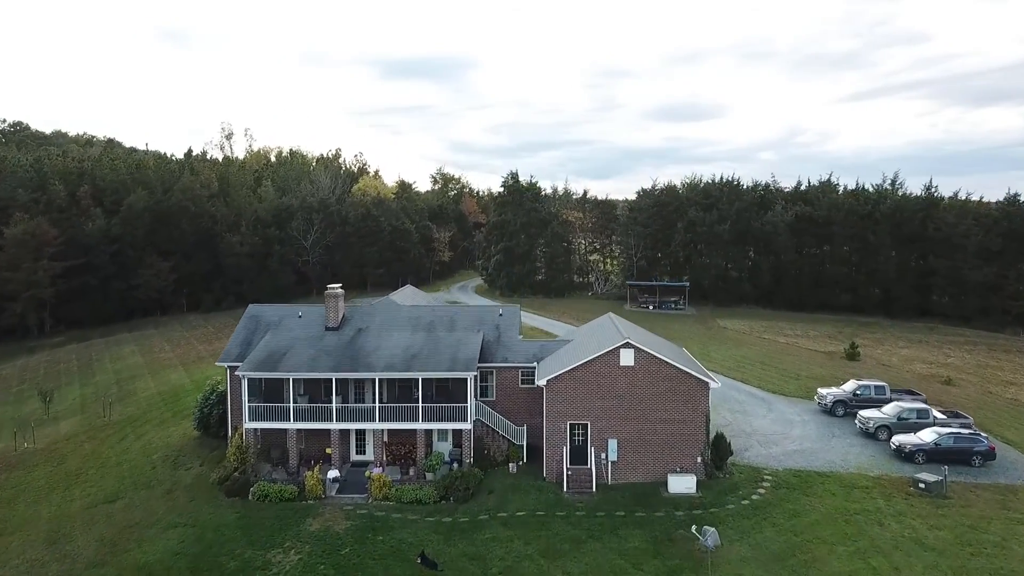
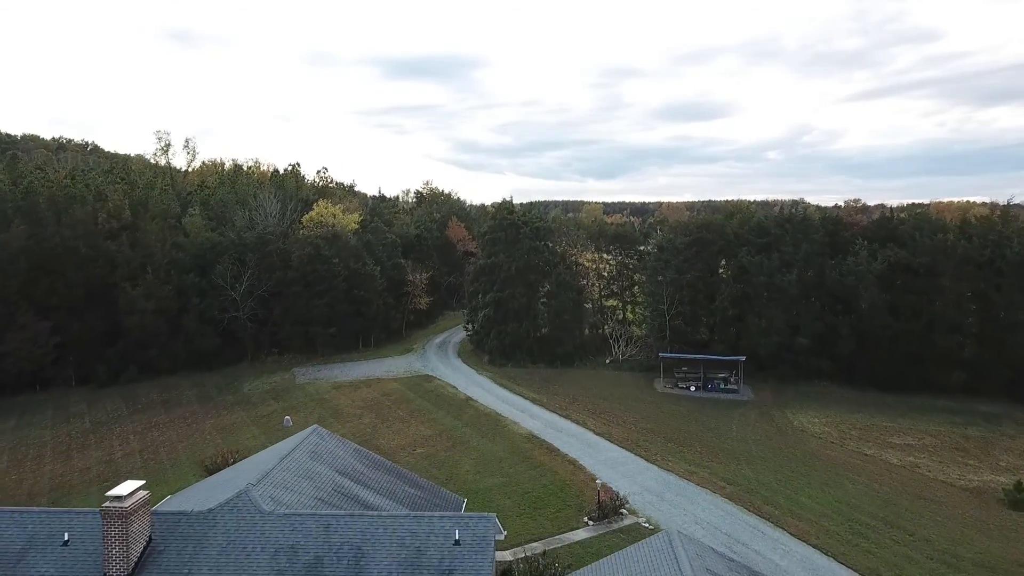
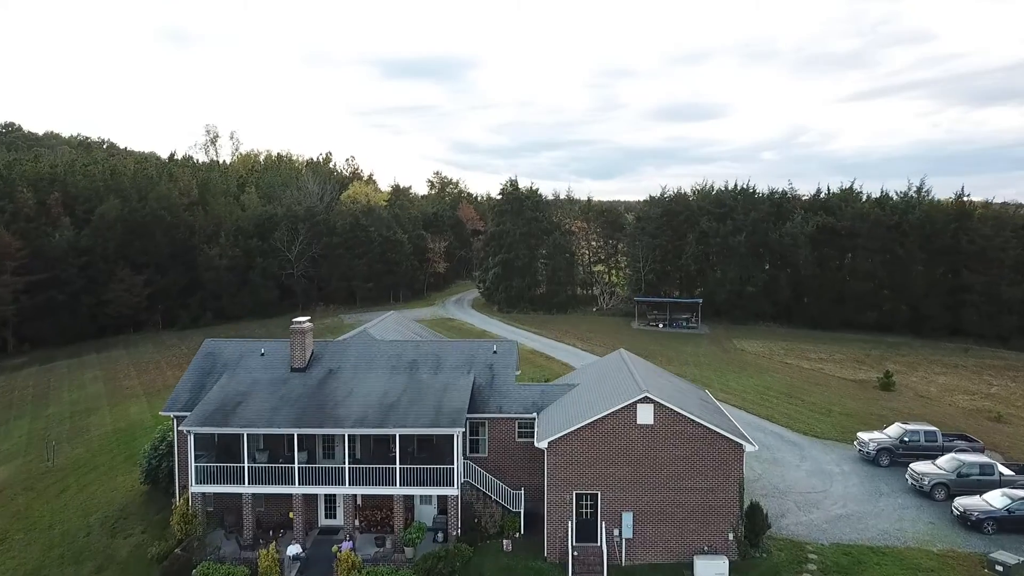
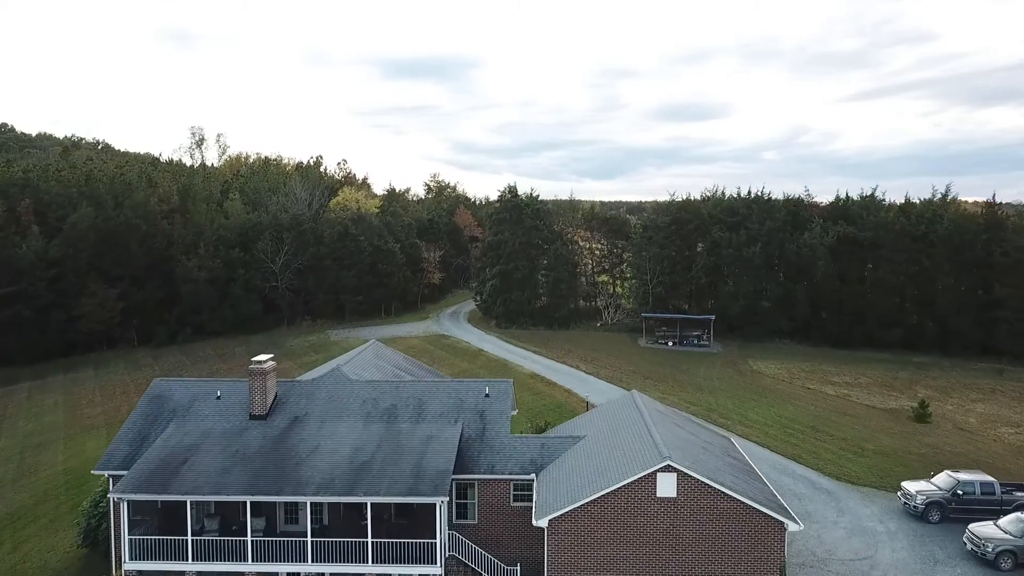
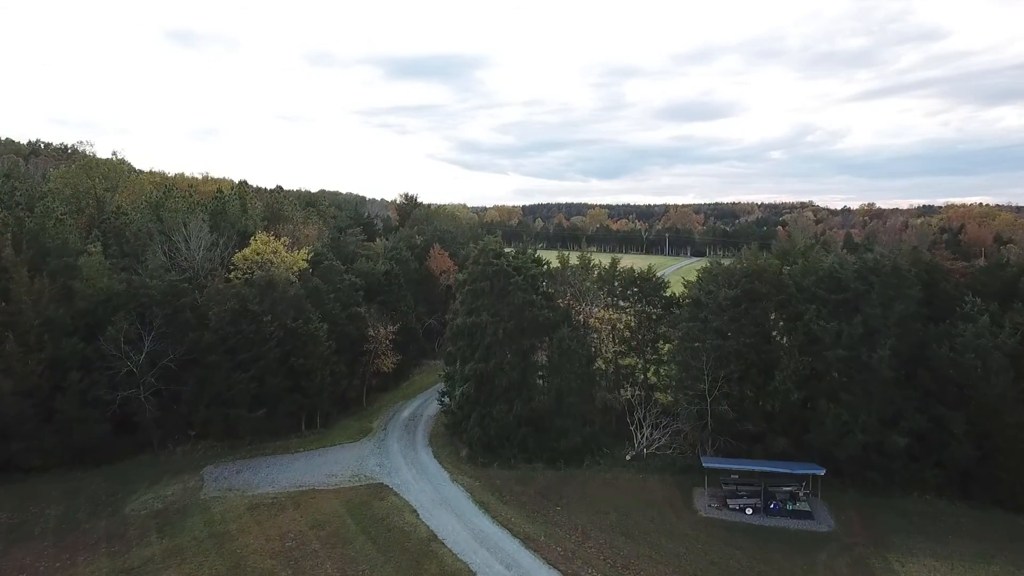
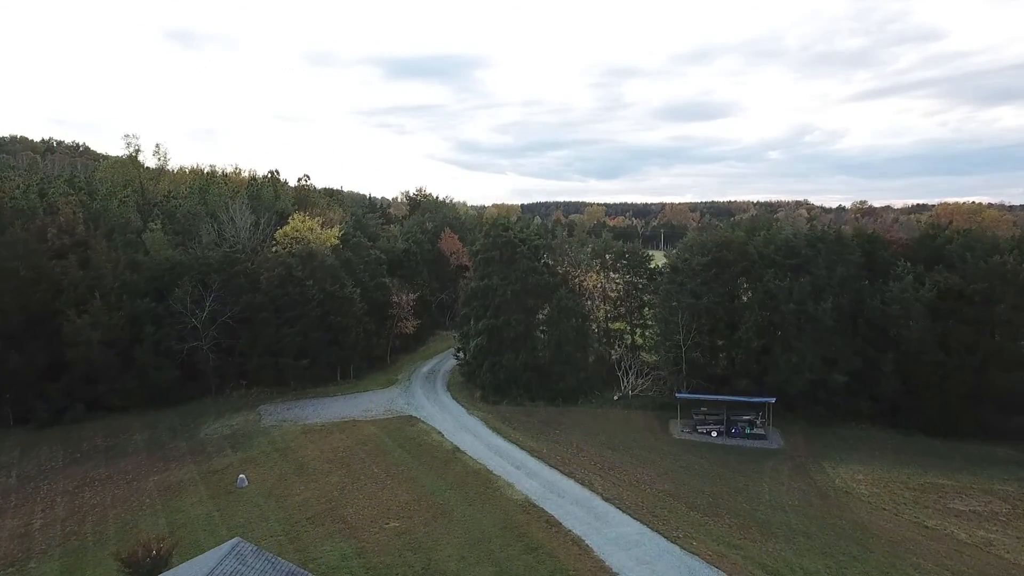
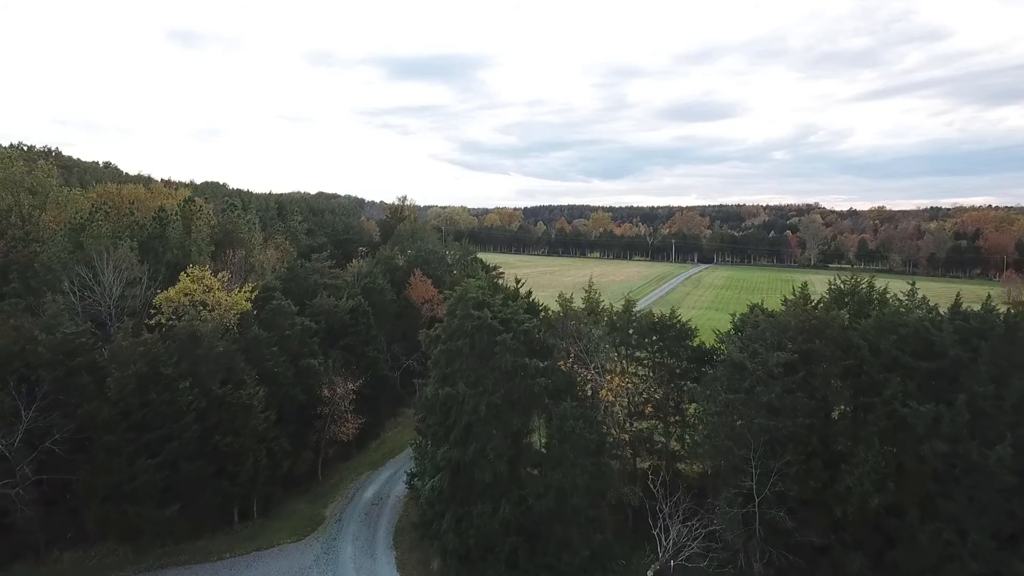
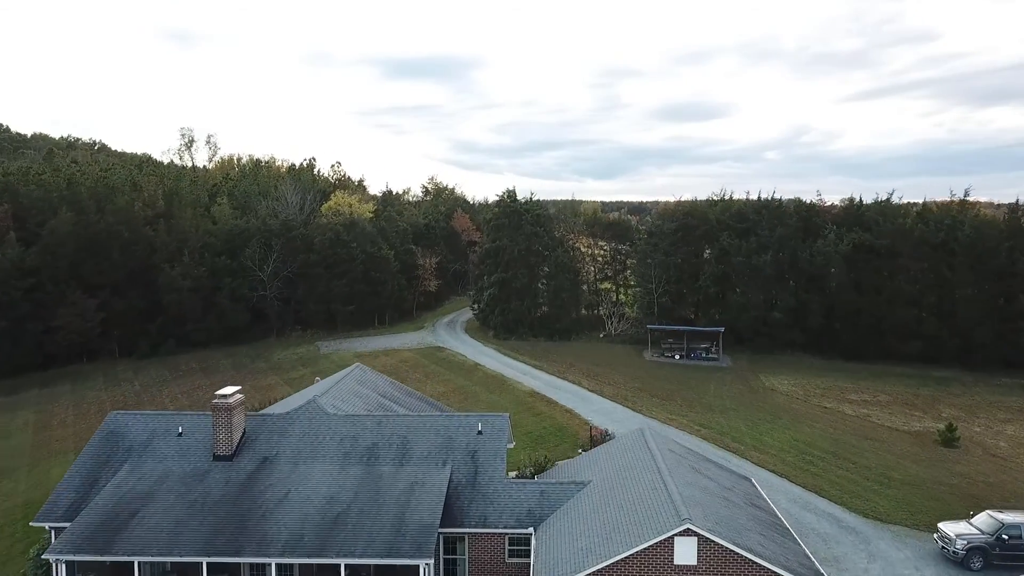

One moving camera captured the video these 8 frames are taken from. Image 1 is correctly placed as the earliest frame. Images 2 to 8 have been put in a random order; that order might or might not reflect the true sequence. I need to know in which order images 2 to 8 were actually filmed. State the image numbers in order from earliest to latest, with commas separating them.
3, 4, 8, 2, 6, 5, 7
